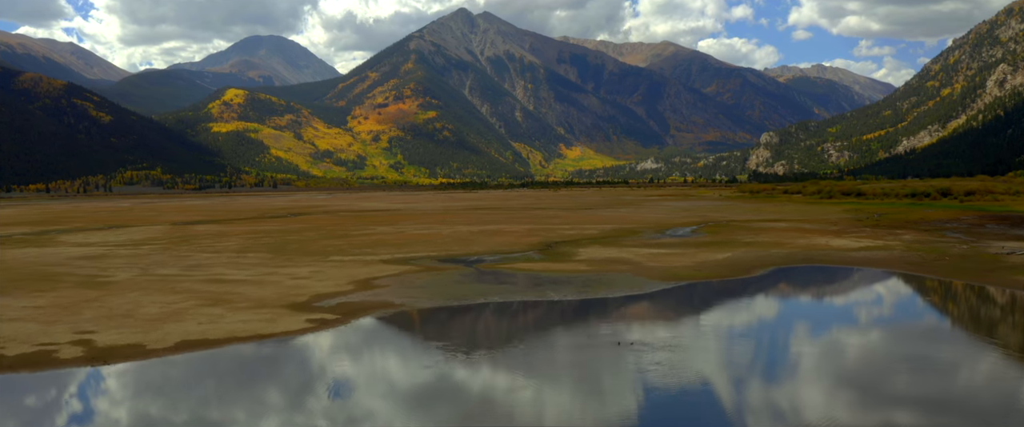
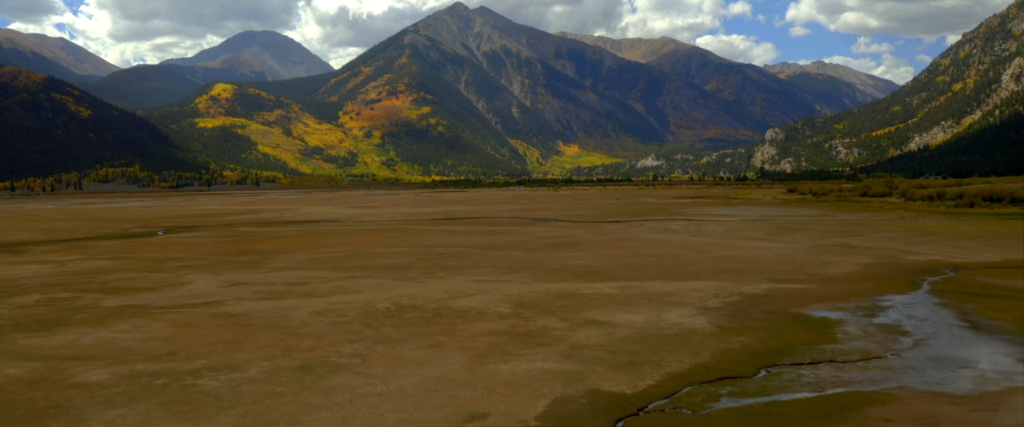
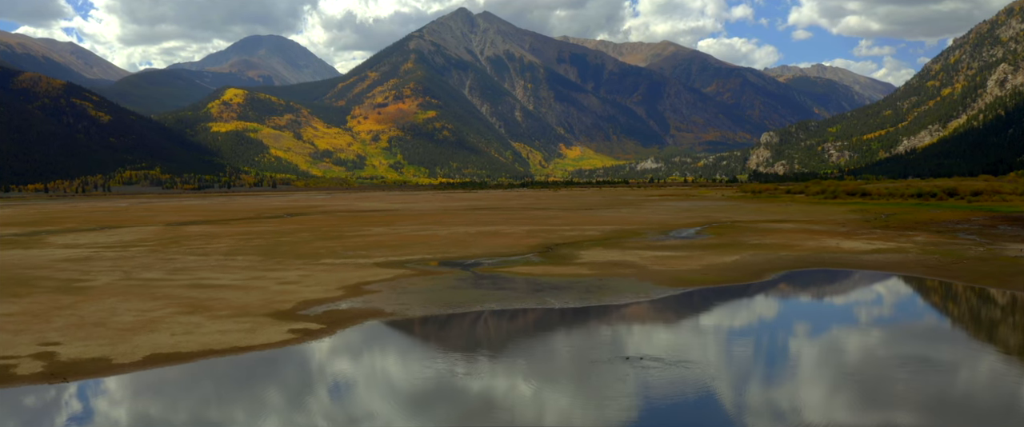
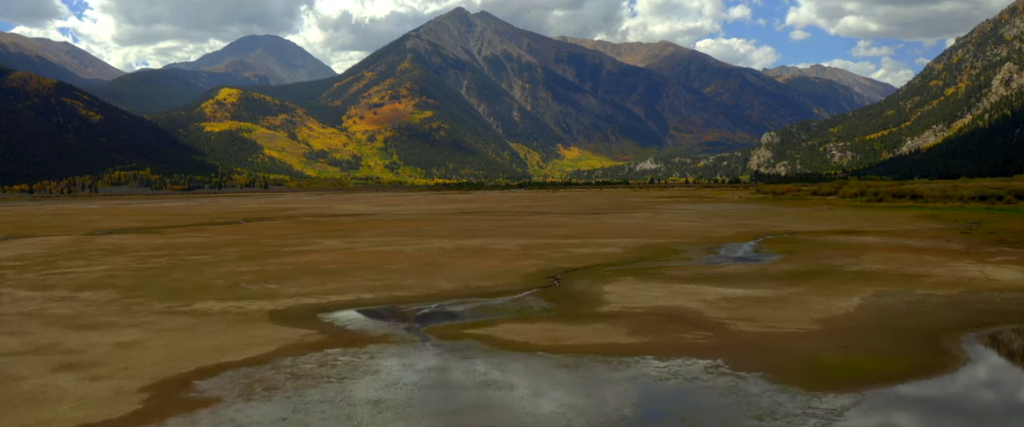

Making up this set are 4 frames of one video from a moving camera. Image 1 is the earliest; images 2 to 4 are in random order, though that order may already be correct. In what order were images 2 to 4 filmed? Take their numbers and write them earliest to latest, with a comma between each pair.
3, 4, 2
